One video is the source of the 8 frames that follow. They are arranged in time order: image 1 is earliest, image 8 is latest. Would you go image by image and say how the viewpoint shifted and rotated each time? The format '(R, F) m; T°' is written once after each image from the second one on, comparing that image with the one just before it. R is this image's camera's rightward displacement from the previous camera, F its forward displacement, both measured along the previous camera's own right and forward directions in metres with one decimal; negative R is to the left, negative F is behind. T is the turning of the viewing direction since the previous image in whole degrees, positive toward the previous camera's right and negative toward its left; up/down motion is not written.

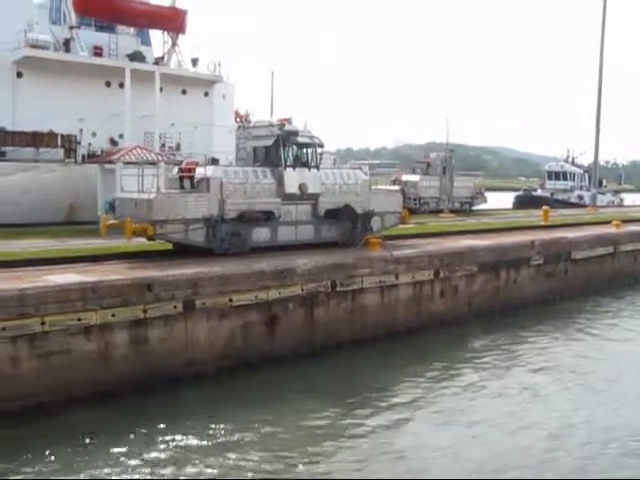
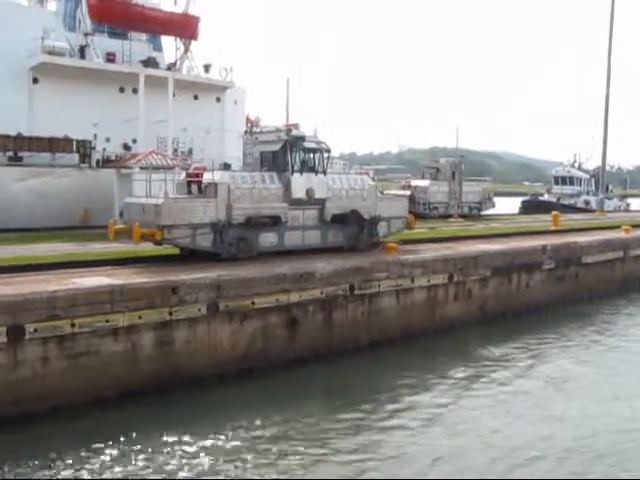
(-0.3, -0.2) m; 0°
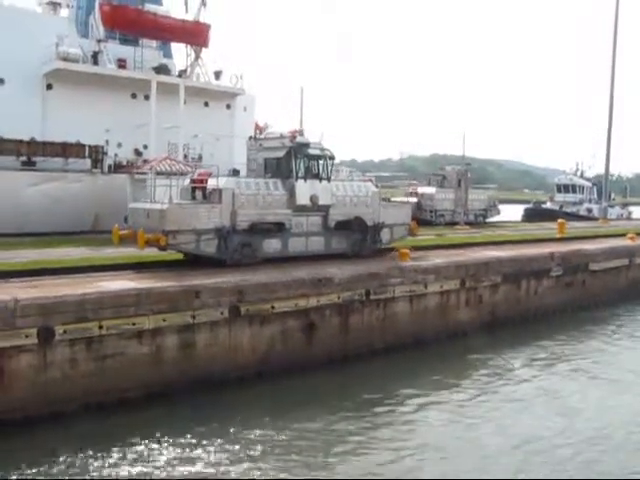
(-0.4, -0.3) m; 0°
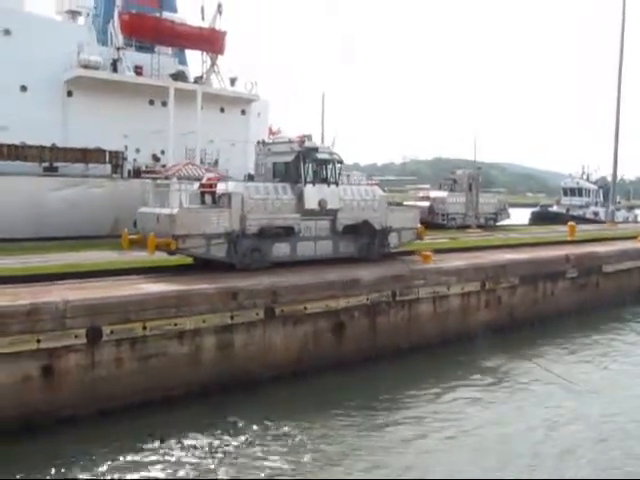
(-0.6, -0.4) m; 0°
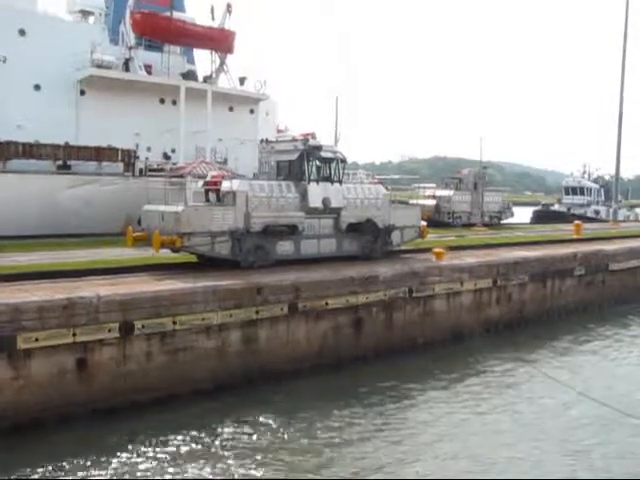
(-0.5, -0.3) m; 0°
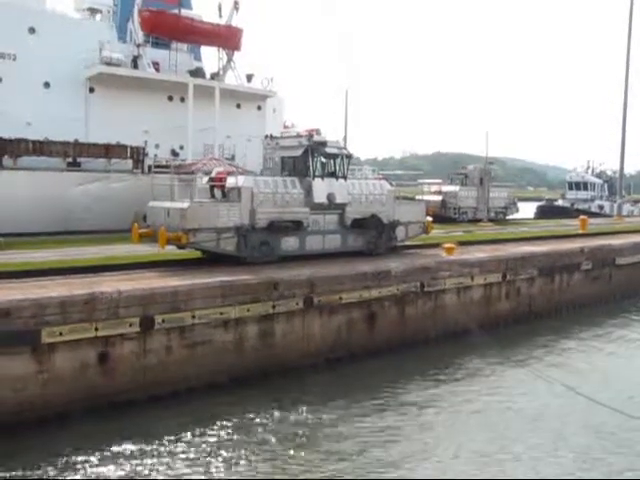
(-0.3, -0.2) m; 0°
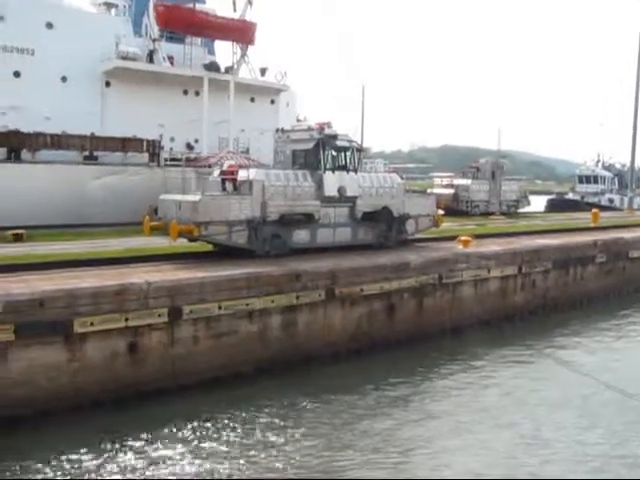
(-0.3, -0.2) m; 0°
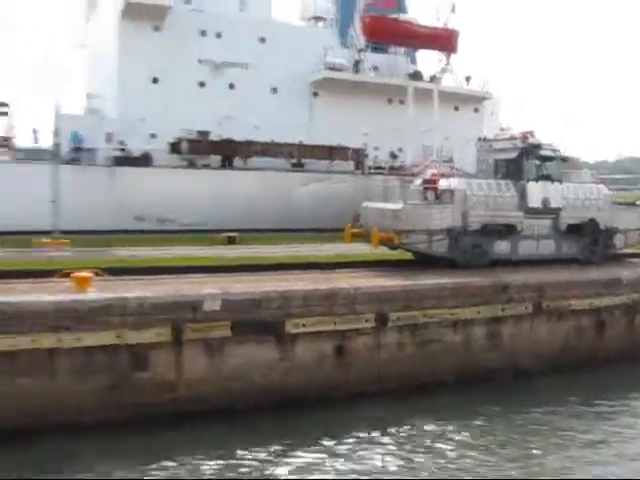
(-0.3, 0.0) m; -14°
